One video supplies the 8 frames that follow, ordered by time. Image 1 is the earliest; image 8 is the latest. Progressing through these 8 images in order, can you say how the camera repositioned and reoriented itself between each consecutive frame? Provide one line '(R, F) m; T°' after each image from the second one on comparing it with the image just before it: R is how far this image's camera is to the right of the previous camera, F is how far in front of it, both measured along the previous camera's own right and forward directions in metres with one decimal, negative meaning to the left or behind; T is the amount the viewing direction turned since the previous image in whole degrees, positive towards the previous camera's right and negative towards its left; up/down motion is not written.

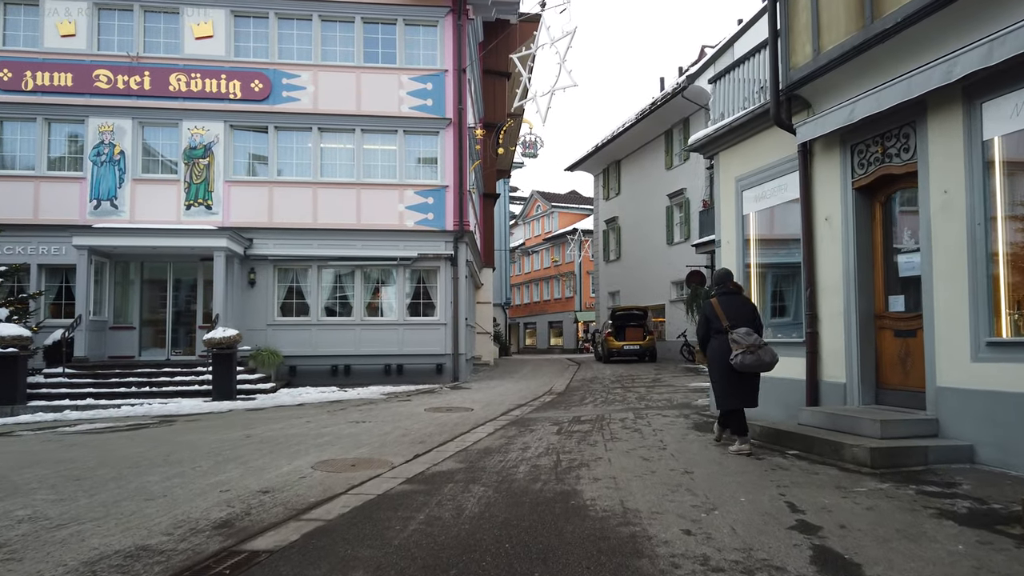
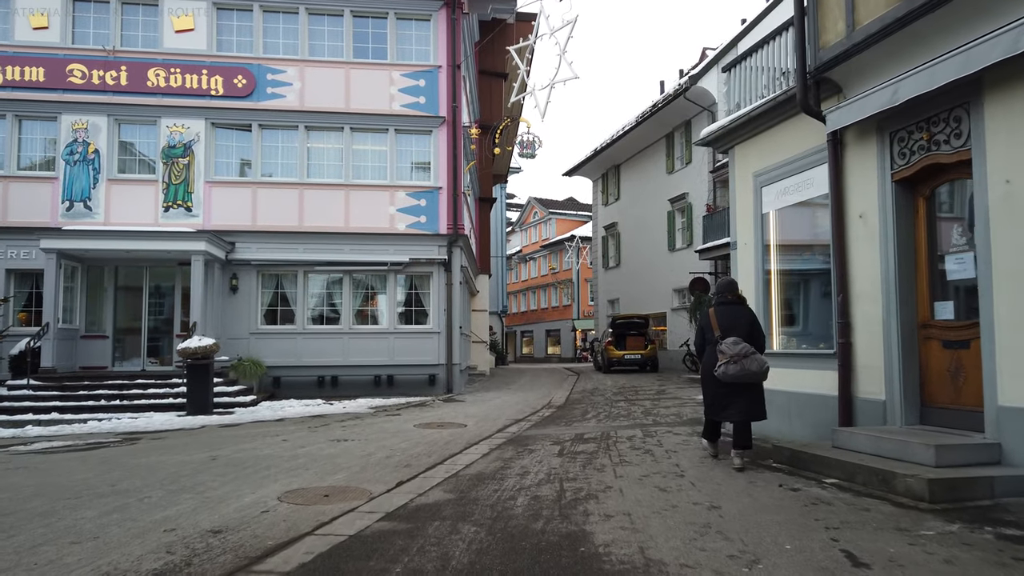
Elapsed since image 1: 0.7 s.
(0.0, +0.9) m; 0°
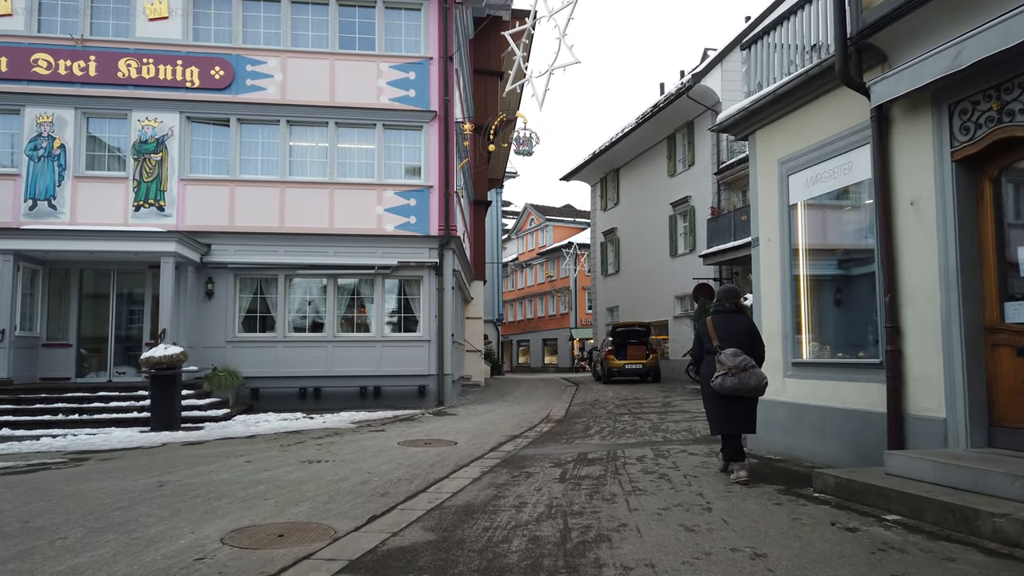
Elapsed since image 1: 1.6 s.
(0.0, +1.0) m; 0°
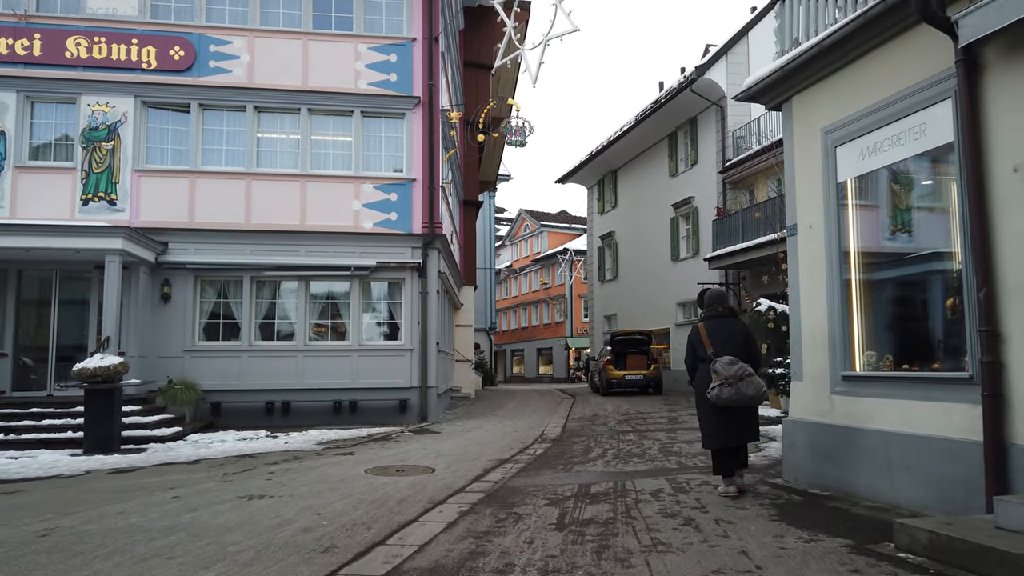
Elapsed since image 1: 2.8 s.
(+0.1, +1.5) m; 0°
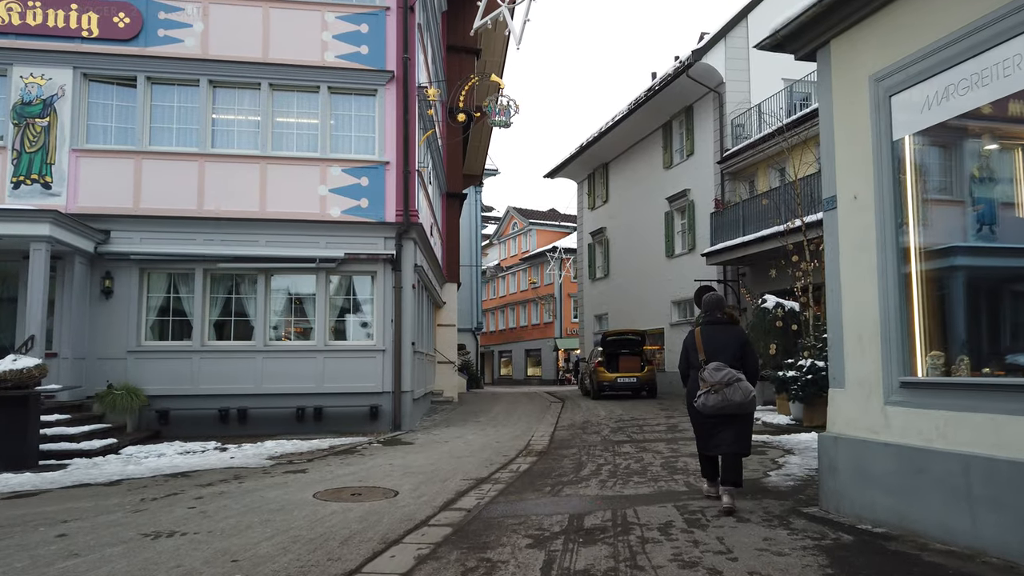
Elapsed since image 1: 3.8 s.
(+0.1, +1.3) m; +1°
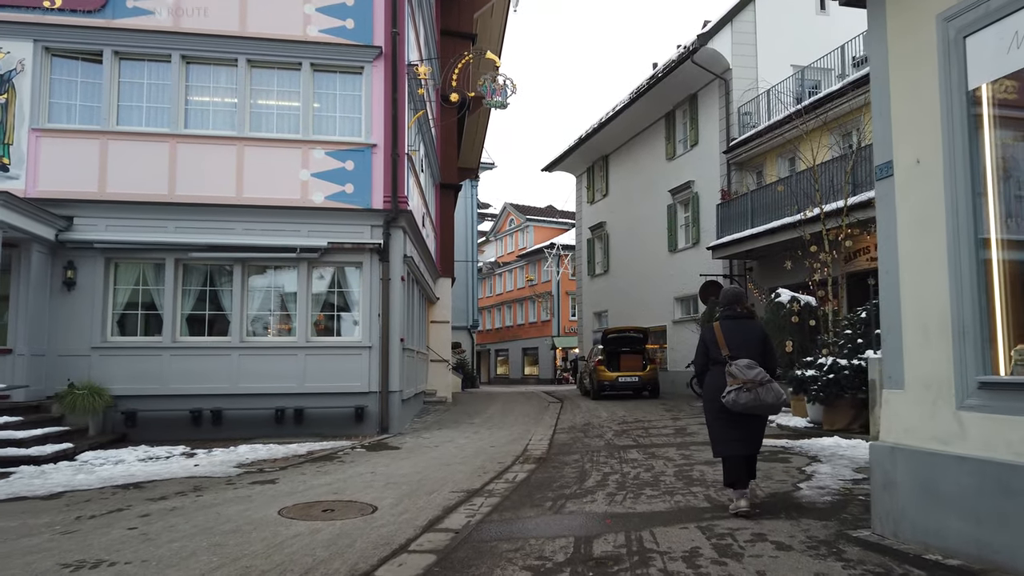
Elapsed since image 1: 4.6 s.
(0.0, +0.9) m; 0°
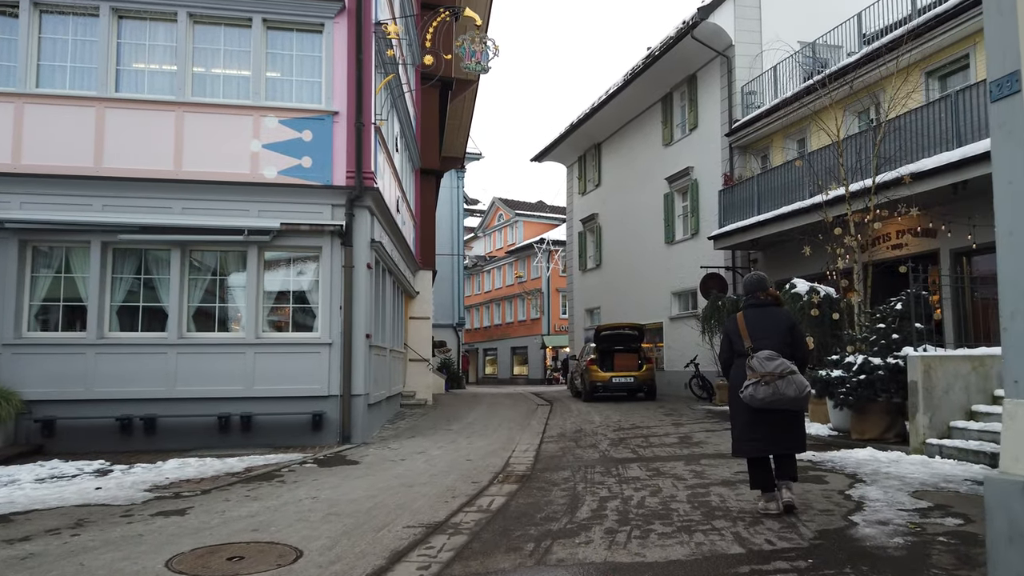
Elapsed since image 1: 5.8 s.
(+0.1, +1.5) m; +1°
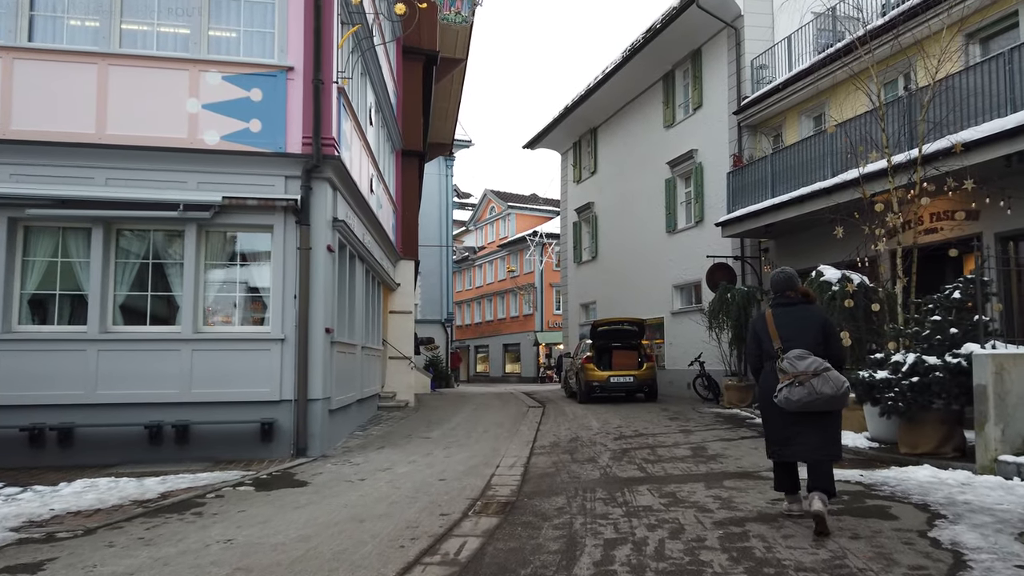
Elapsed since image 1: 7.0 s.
(+0.1, +1.5) m; 0°
